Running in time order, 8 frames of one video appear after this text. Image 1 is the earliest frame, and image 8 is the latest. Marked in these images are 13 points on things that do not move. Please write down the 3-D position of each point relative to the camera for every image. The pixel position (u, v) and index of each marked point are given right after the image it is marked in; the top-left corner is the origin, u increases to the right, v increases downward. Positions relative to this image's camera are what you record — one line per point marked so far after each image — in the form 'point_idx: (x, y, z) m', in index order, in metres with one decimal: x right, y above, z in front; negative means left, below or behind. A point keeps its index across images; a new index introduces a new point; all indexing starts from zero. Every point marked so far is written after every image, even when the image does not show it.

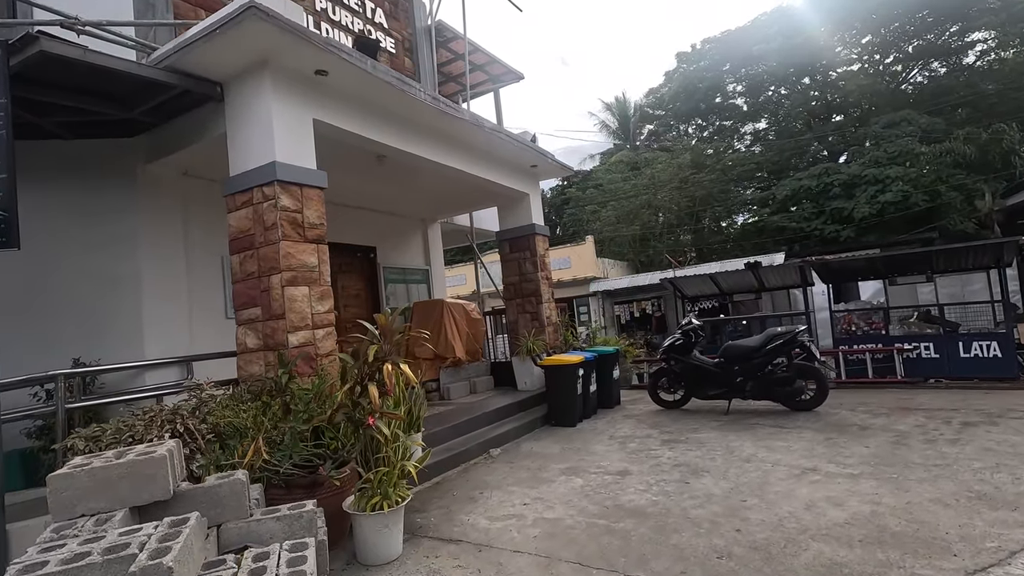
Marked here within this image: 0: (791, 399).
0: (+3.3, -1.3, +6.2) m
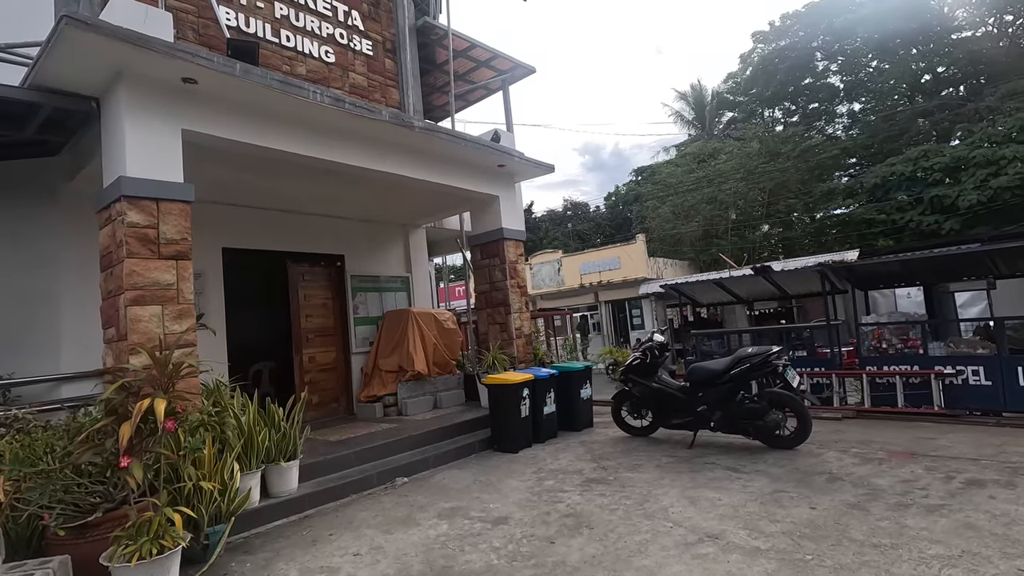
0: (+2.5, -1.4, +5.2) m
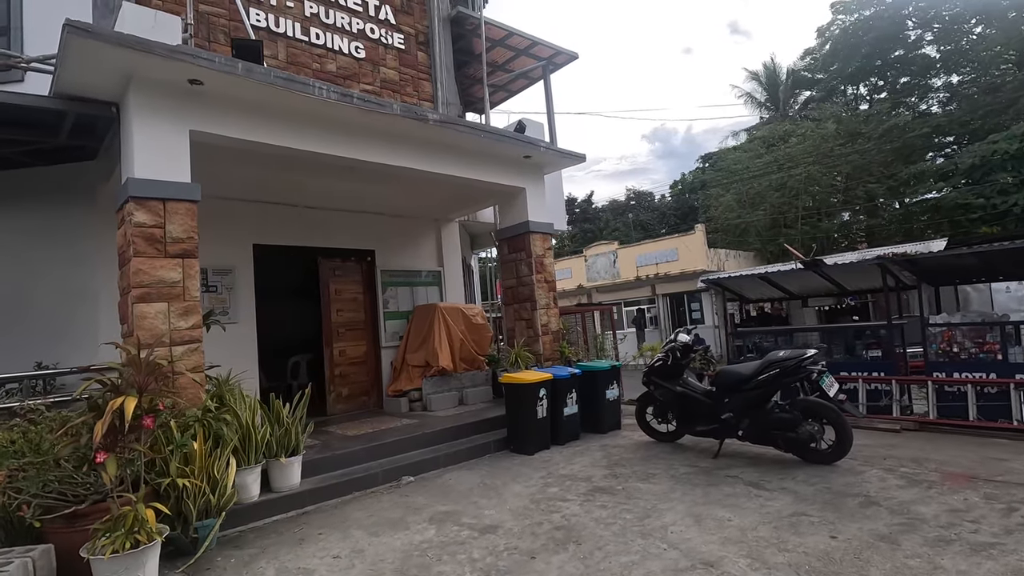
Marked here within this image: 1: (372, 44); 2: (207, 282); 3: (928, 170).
0: (+2.5, -1.4, +4.7) m
1: (-2.1, +3.7, +8.1) m
2: (-3.6, +0.1, +6.4) m
3: (+11.8, +3.3, +15.2) m
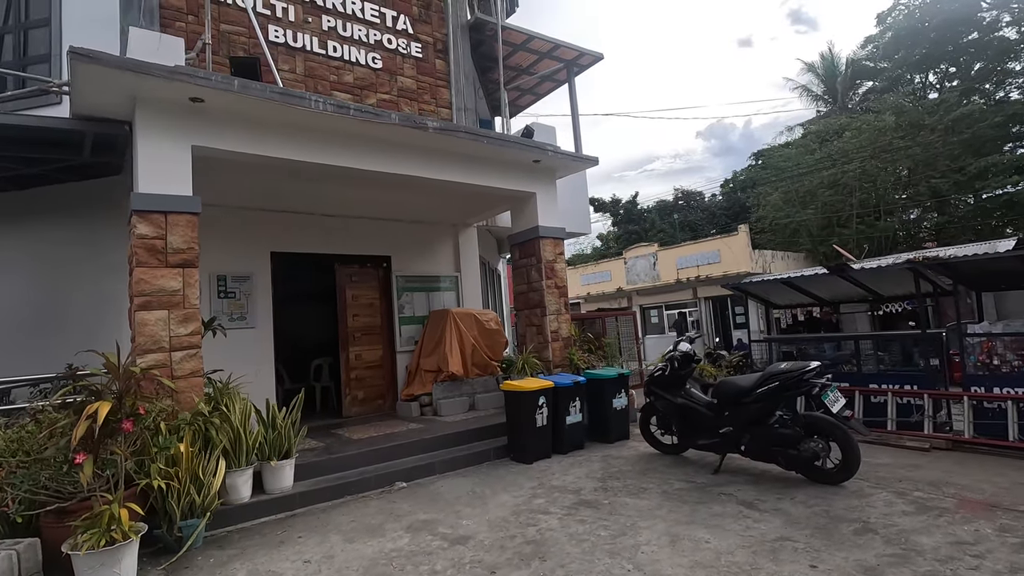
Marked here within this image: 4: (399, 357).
0: (+2.4, -1.5, +4.4) m
1: (-1.9, +3.6, +8.3) m
2: (-3.6, 0.0, +6.7) m
3: (+12.6, +3.2, +14.0) m
4: (-1.7, -1.0, +8.0) m
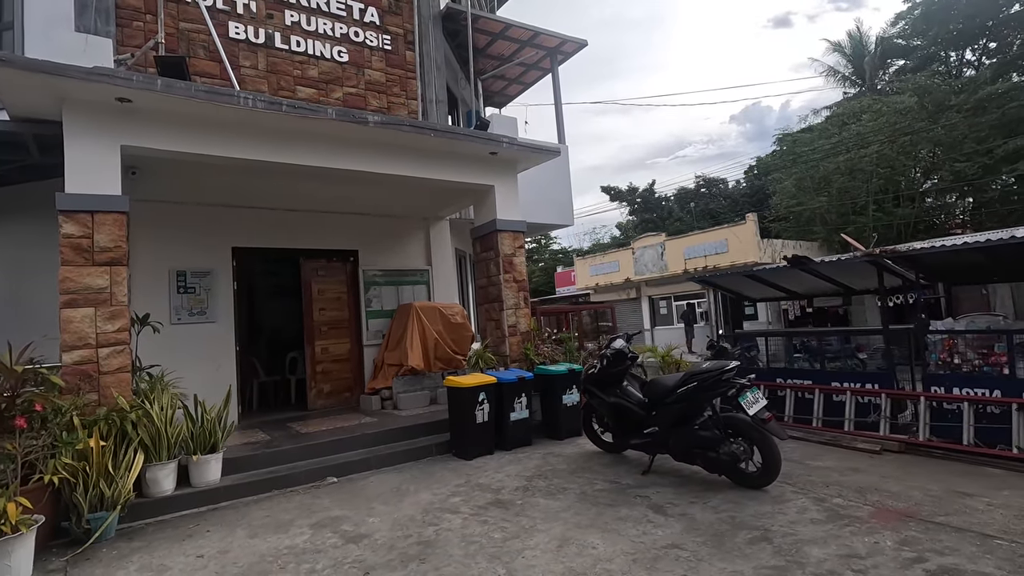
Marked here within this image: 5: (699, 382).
0: (+1.7, -1.4, +4.2) m
1: (-2.4, +3.7, +8.2) m
2: (-4.2, 0.0, +6.8) m
3: (+12.4, +3.5, +13.2) m
4: (-2.2, -0.9, +8.1) m
5: (+1.5, -0.8, +4.3) m
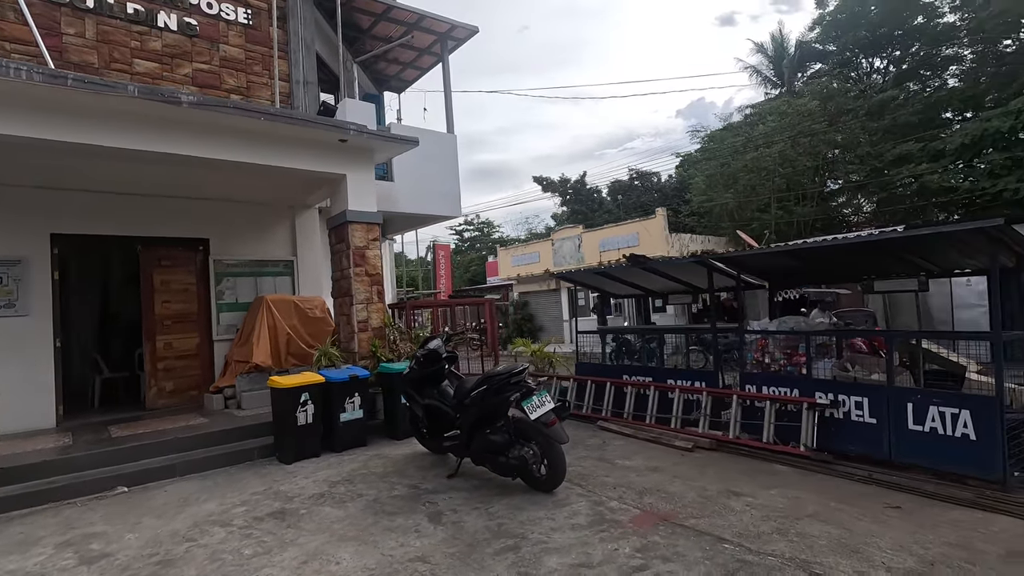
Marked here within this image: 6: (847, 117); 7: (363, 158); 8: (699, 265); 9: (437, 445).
0: (0.0, -1.5, +4.2) m
1: (-4.4, +3.8, +7.7) m
2: (-6.0, +0.2, +6.2) m
3: (+9.9, +3.6, +13.9) m
4: (-4.2, -0.8, +7.6) m
5: (-0.1, -0.8, +4.2) m
6: (+9.8, +5.2, +16.1) m
7: (-2.0, +1.7, +7.1) m
8: (+2.1, +0.3, +5.8) m
9: (-0.7, -1.4, +4.9) m
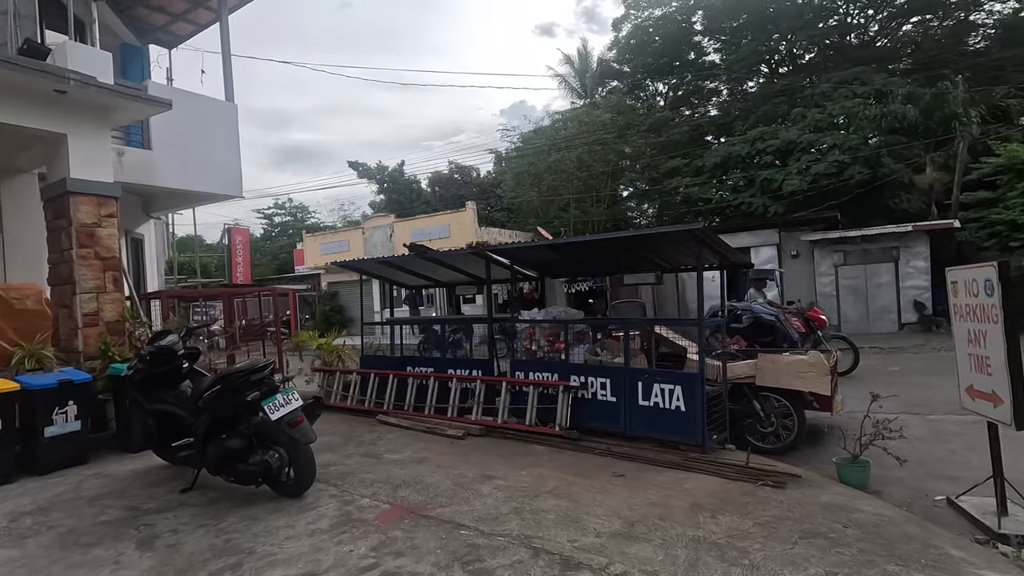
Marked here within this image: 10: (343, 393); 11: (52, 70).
0: (-1.8, -1.4, +3.8) m
1: (-7.0, +4.0, +5.6) m
2: (-8.1, +0.3, +3.7) m
3: (+4.5, +3.7, +16.1) m
4: (-6.9, -0.6, +5.7) m
5: (-1.9, -0.7, +3.7) m
6: (+3.8, +5.4, +18.1) m
7: (-4.5, +1.9, +5.8) m
8: (-0.4, +0.4, +6.0) m
9: (-2.7, -1.3, +4.2) m
10: (-2.2, -1.4, +6.9) m
11: (-4.5, +2.1, +5.2) m
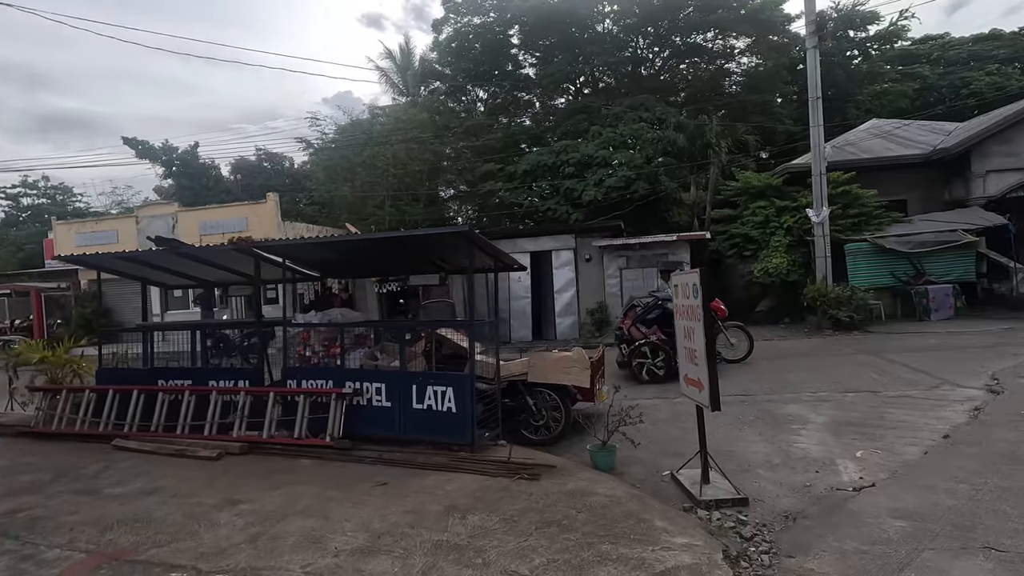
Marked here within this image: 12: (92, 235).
0: (-3.3, -1.4, +2.8) m
1: (-8.8, +4.0, +2.9) m
2: (-9.3, +0.4, +0.8) m
3: (-1.2, +3.7, +16.5) m
4: (-8.8, -0.6, +3.1) m
5: (-3.5, -0.7, +2.7) m
6: (-2.5, +5.4, +18.1) m
7: (-6.6, +1.9, +3.9) m
8: (-2.7, +0.3, +5.4) m
9: (-4.3, -1.3, +3.0) m
10: (-4.7, -1.4, +5.7) m
11: (-6.3, +2.1, +3.3) m
12: (-14.6, +1.9, +18.5) m
